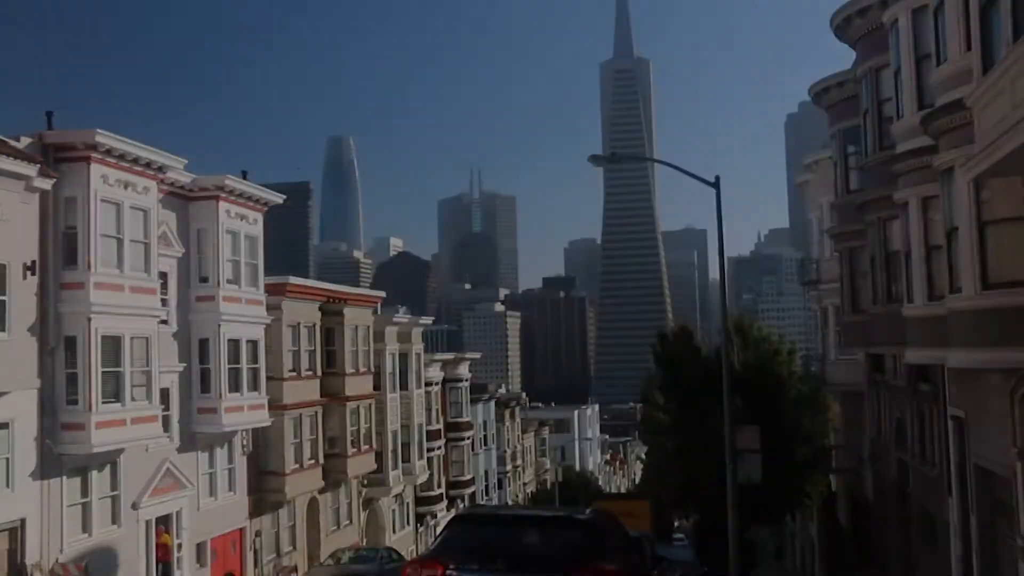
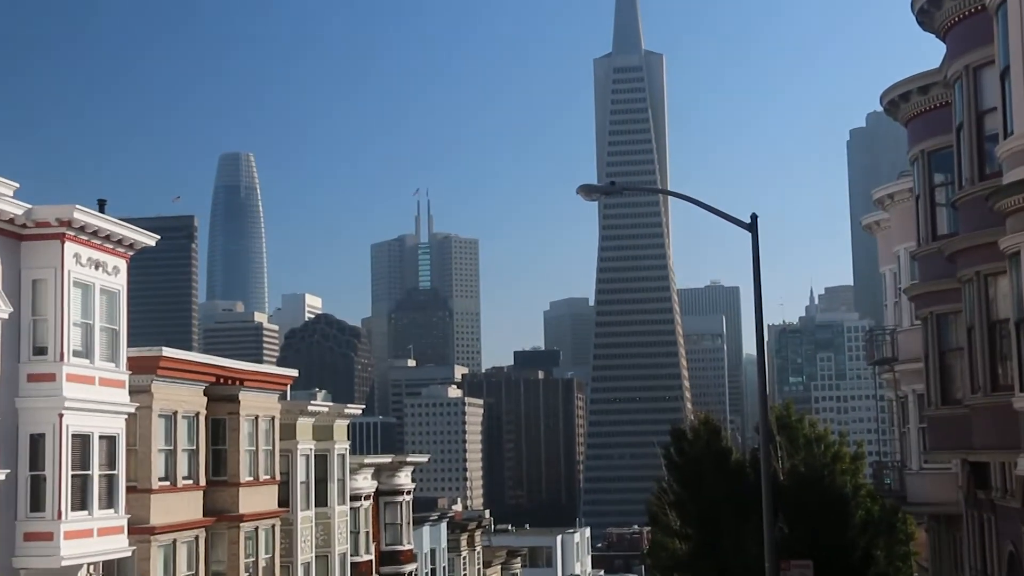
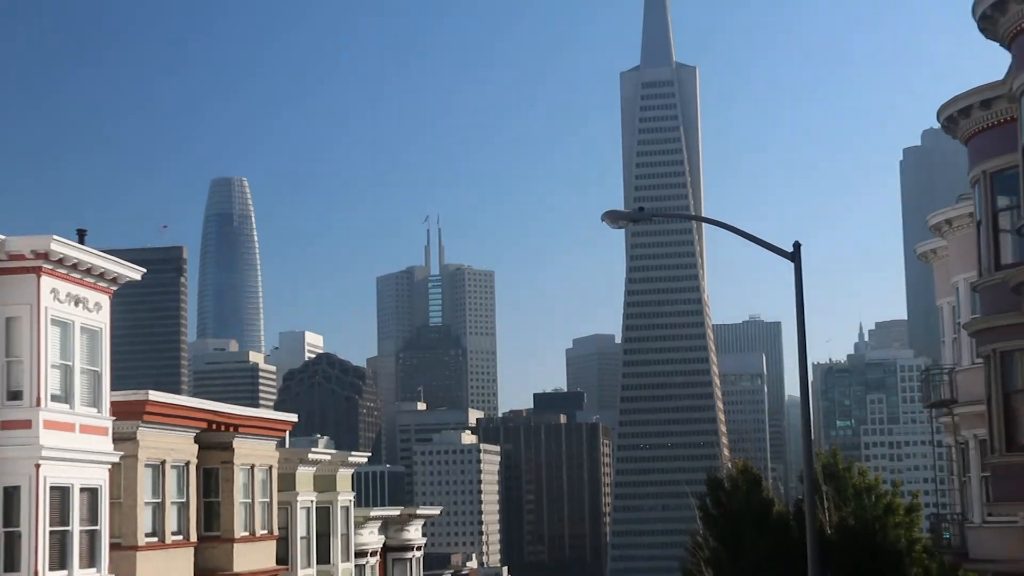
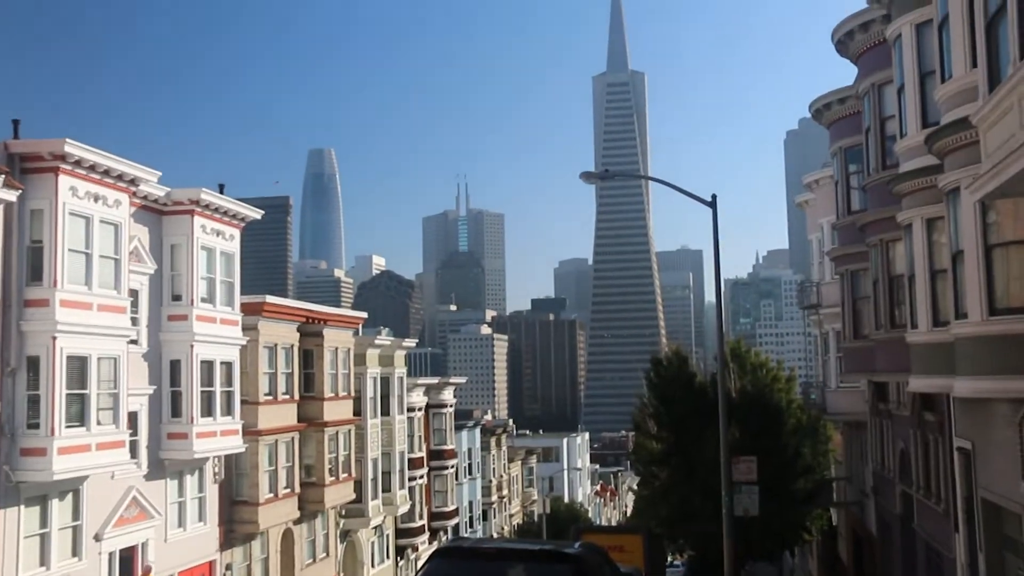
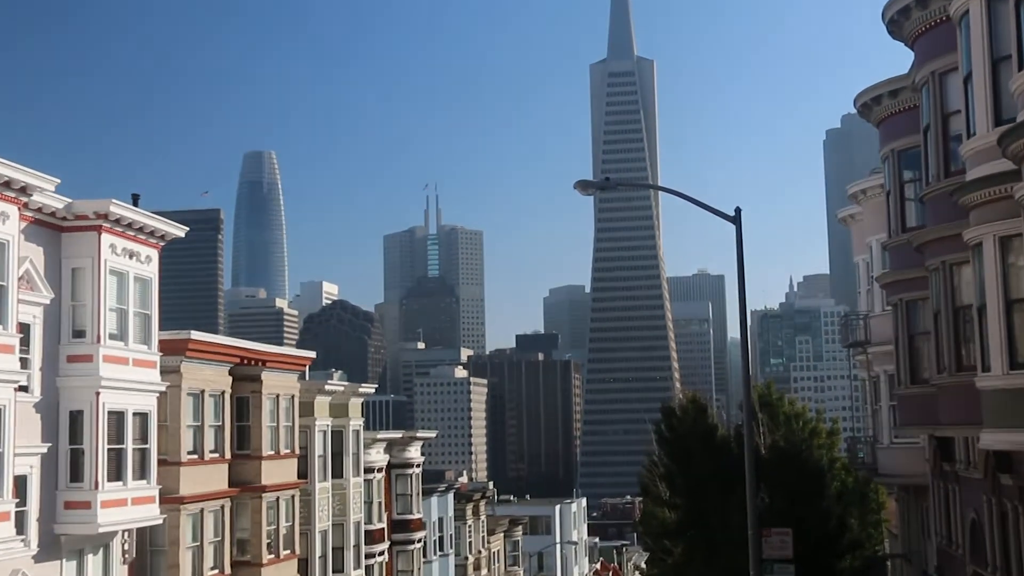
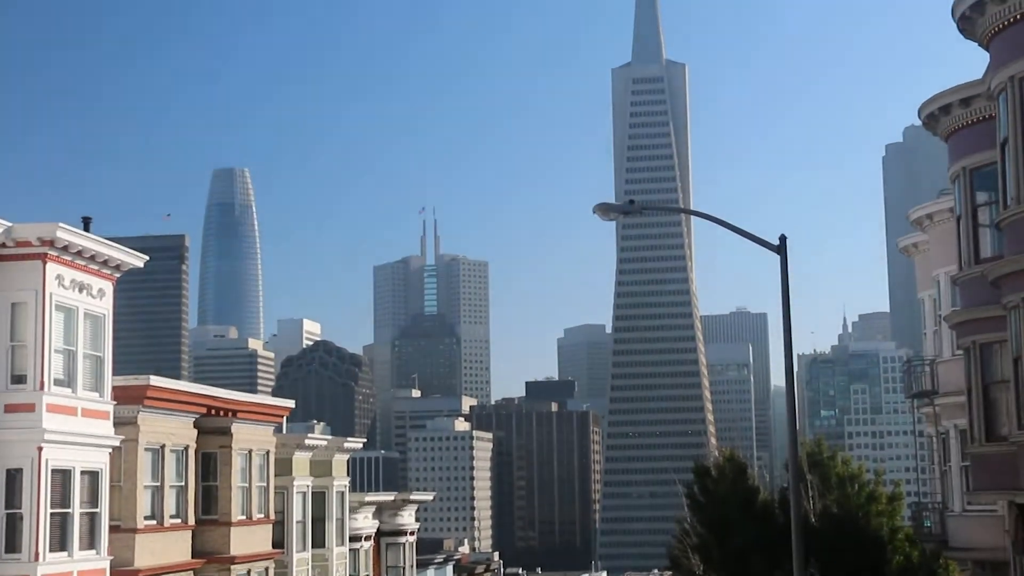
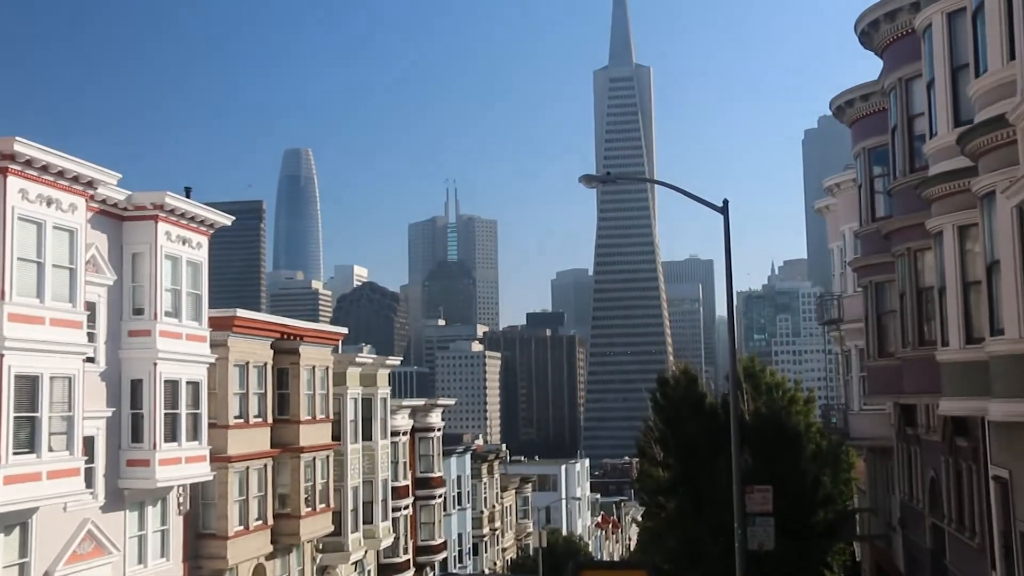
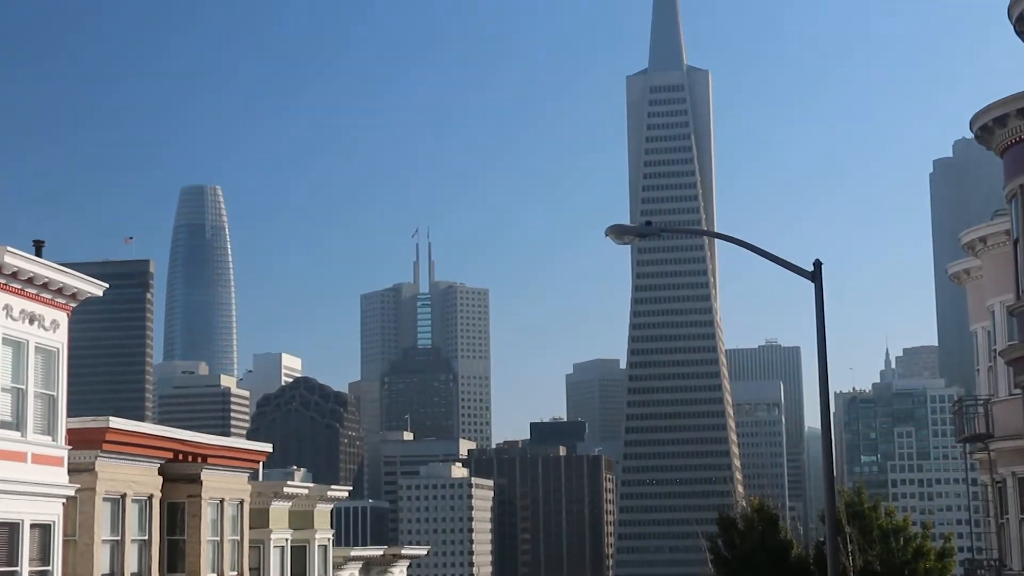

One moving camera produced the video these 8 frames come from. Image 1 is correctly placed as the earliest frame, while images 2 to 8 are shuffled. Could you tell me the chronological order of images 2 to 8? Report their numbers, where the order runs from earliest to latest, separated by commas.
4, 7, 5, 2, 6, 8, 3
